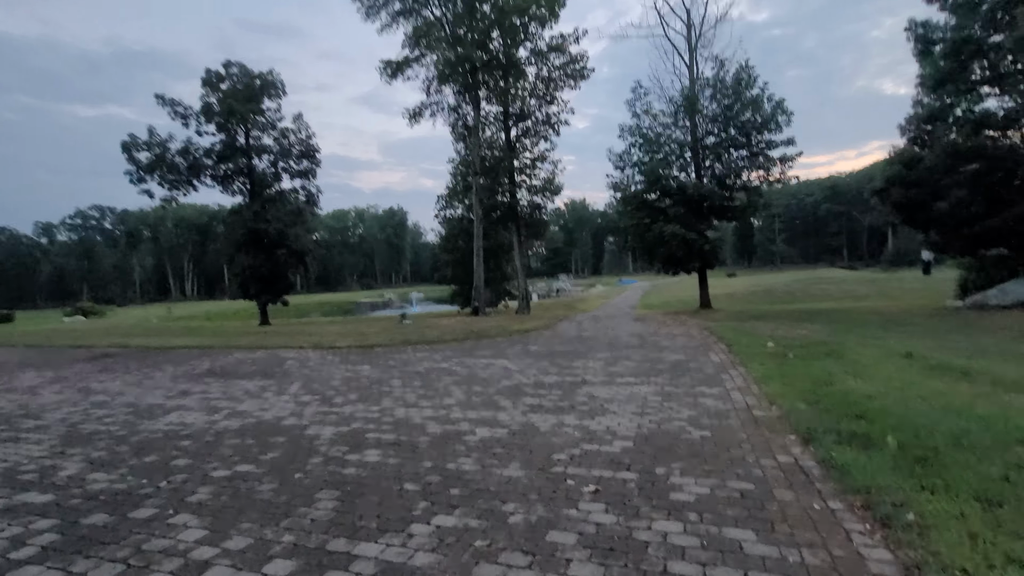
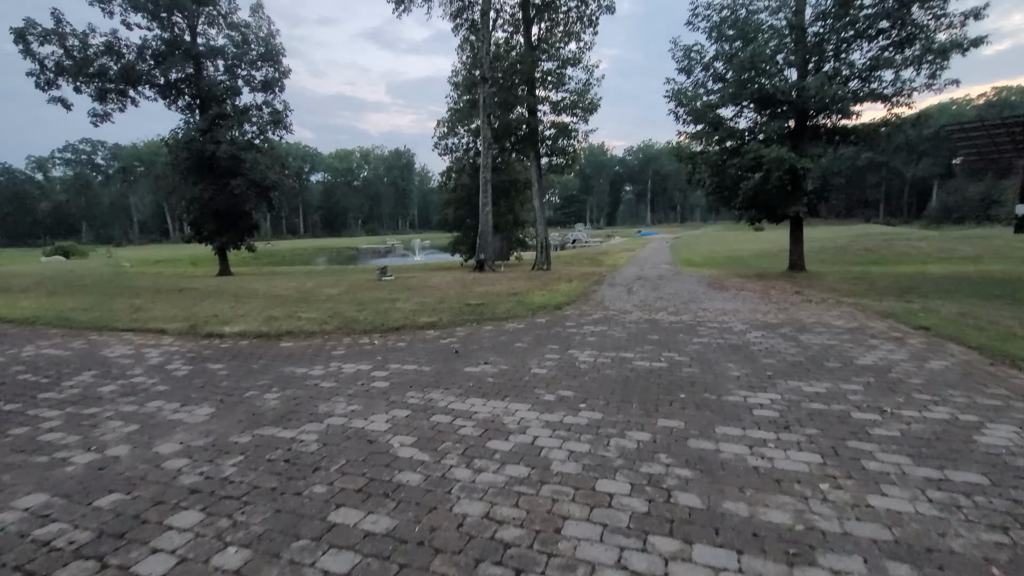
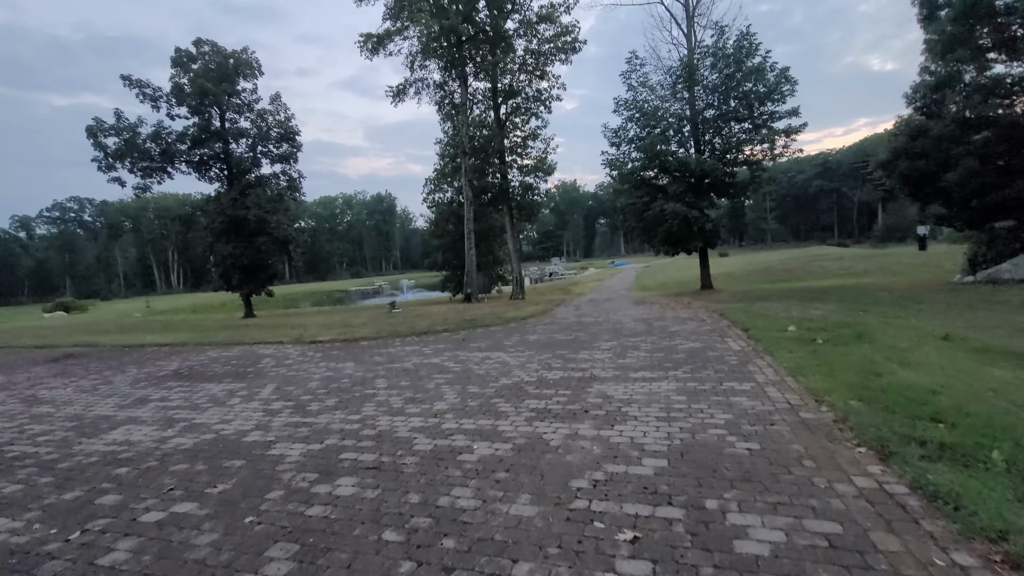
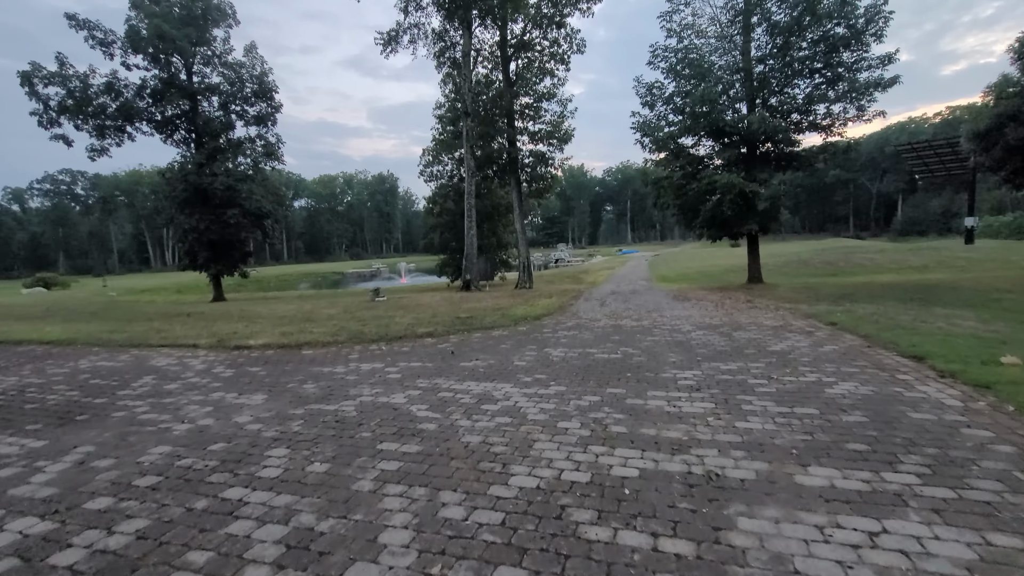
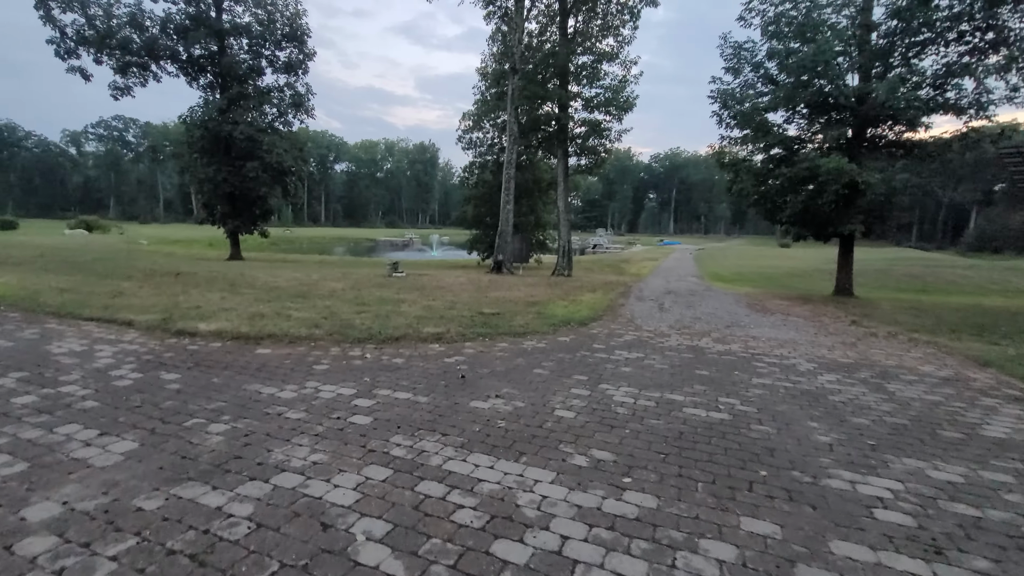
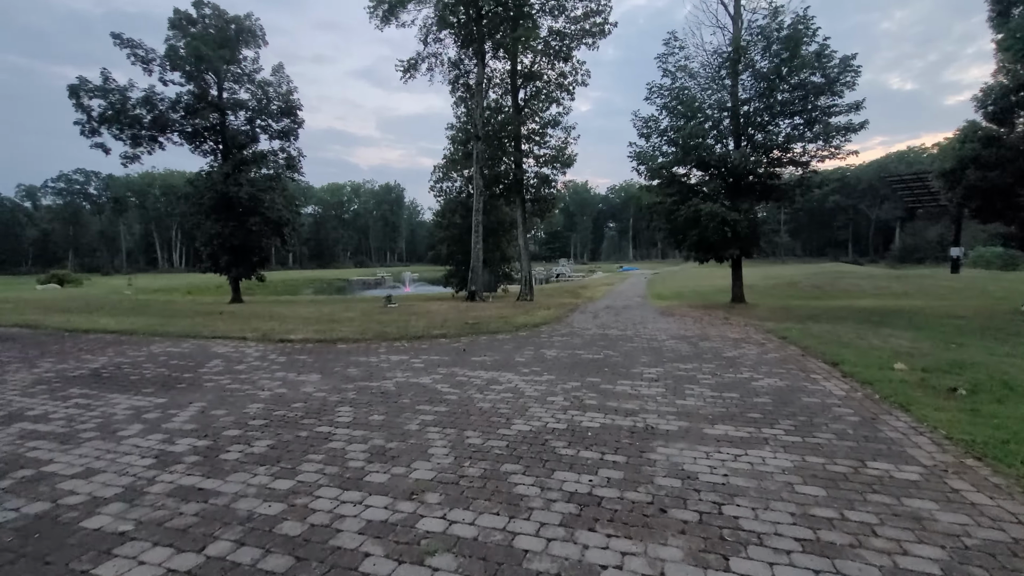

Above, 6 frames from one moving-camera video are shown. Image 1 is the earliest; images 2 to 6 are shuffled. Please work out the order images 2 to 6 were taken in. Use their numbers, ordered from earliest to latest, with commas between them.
3, 6, 4, 2, 5
